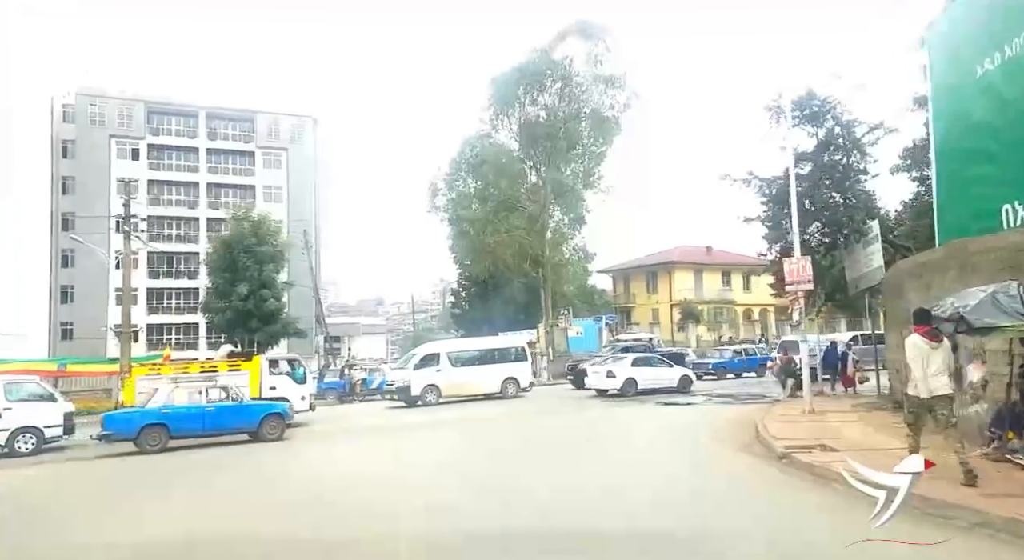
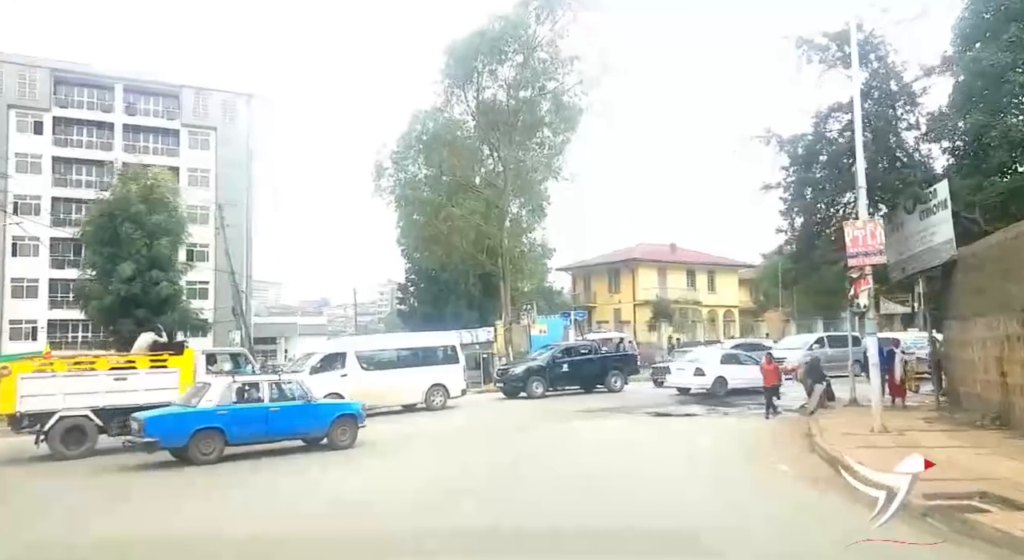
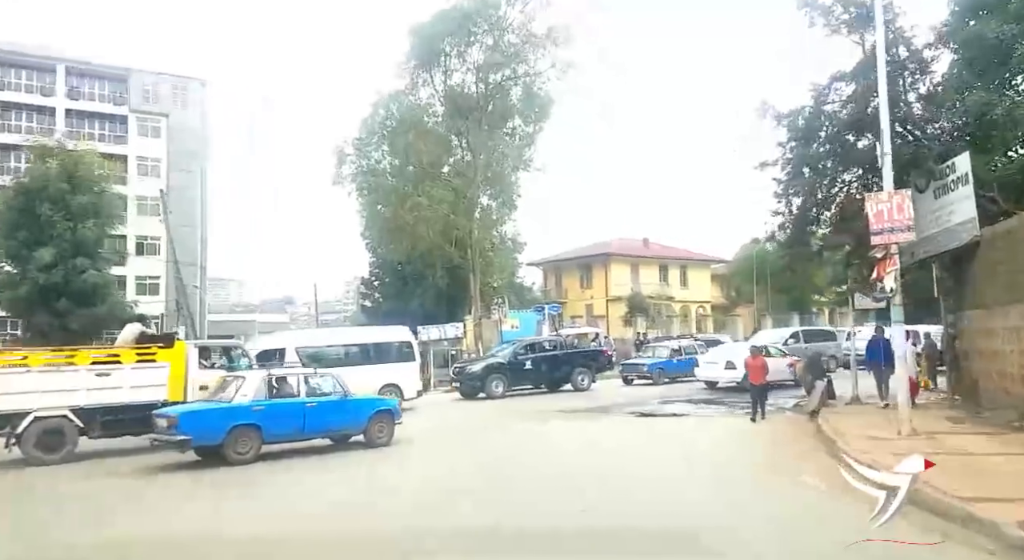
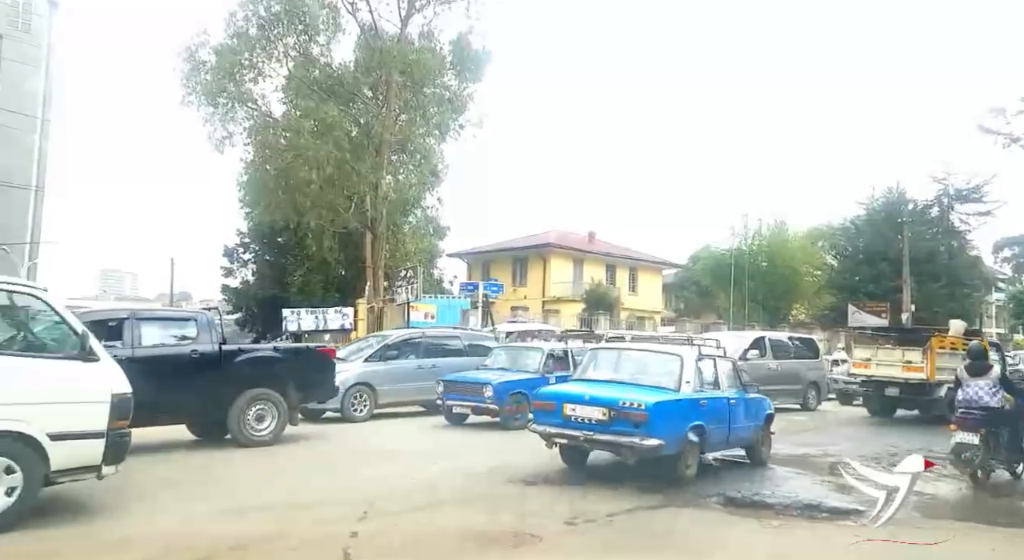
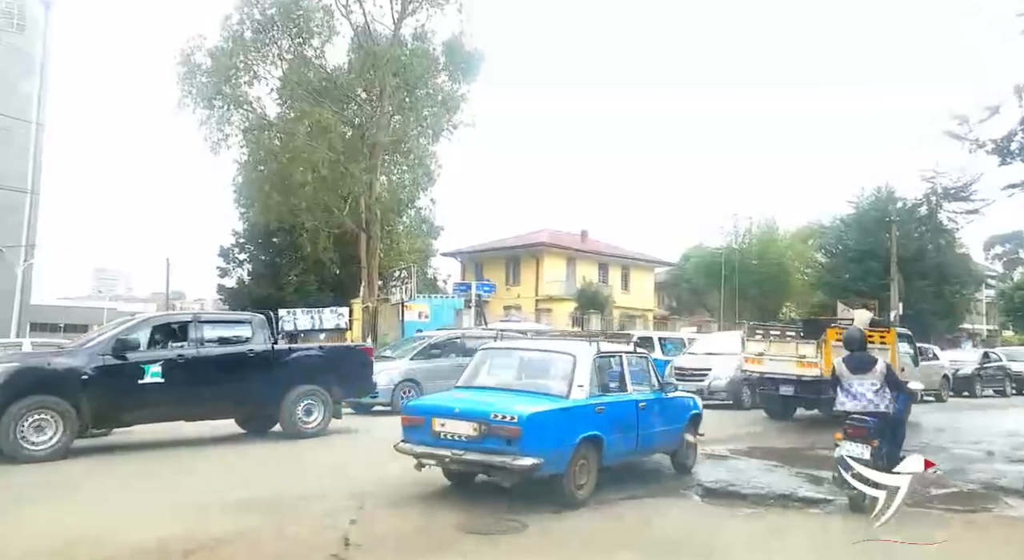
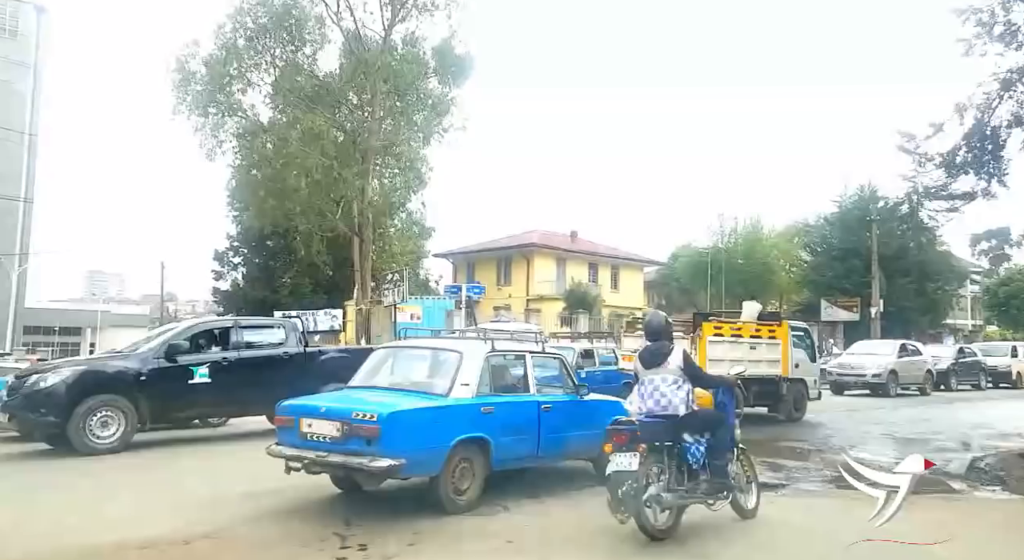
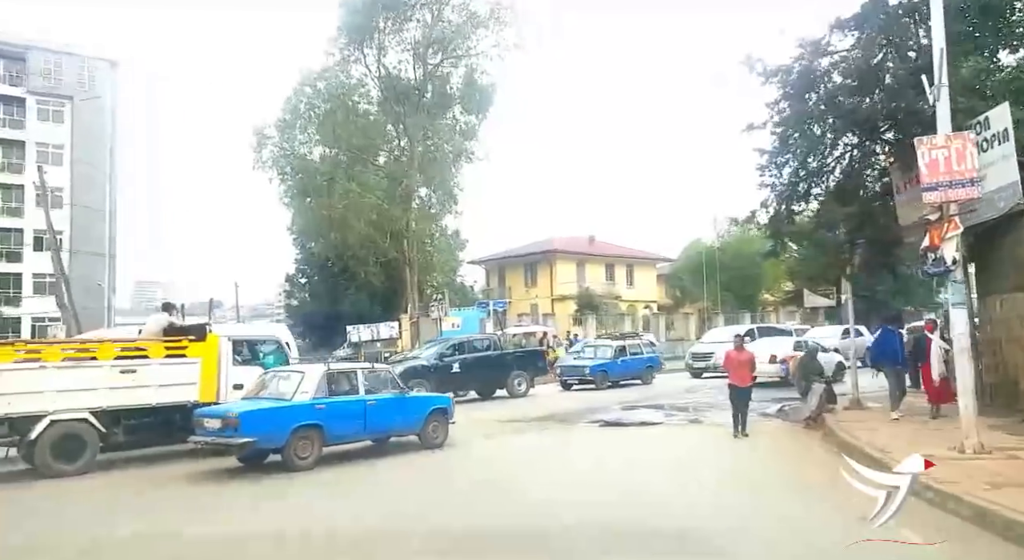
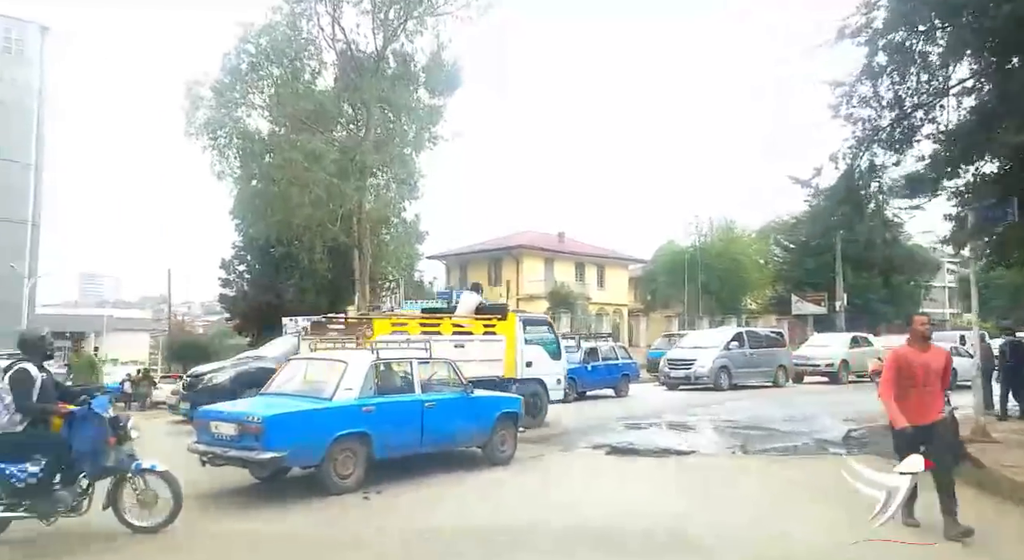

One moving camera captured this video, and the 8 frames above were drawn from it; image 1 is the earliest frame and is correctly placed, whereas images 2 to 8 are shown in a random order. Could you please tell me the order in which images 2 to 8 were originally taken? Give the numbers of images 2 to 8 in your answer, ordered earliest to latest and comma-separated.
2, 3, 7, 8, 6, 5, 4
